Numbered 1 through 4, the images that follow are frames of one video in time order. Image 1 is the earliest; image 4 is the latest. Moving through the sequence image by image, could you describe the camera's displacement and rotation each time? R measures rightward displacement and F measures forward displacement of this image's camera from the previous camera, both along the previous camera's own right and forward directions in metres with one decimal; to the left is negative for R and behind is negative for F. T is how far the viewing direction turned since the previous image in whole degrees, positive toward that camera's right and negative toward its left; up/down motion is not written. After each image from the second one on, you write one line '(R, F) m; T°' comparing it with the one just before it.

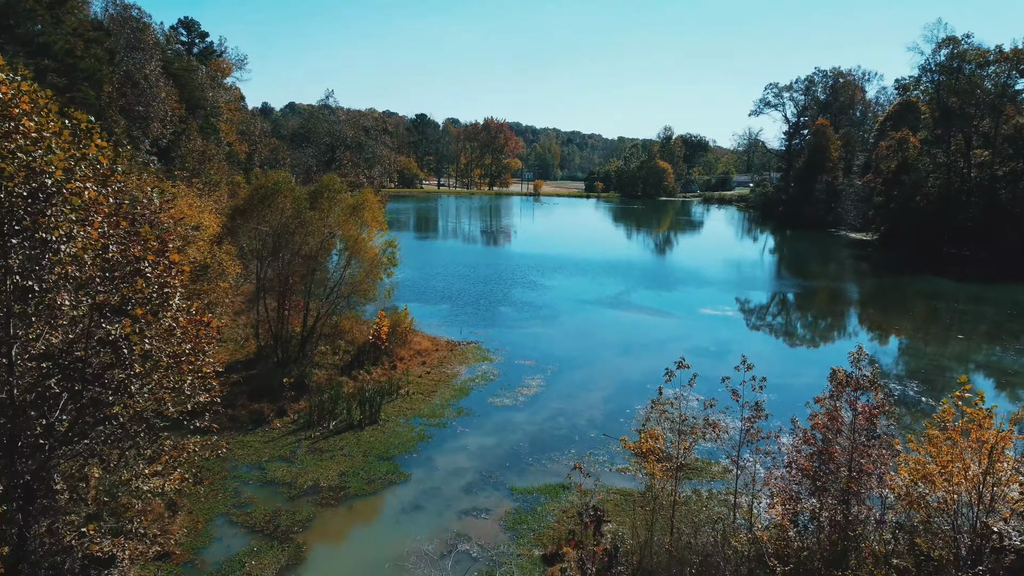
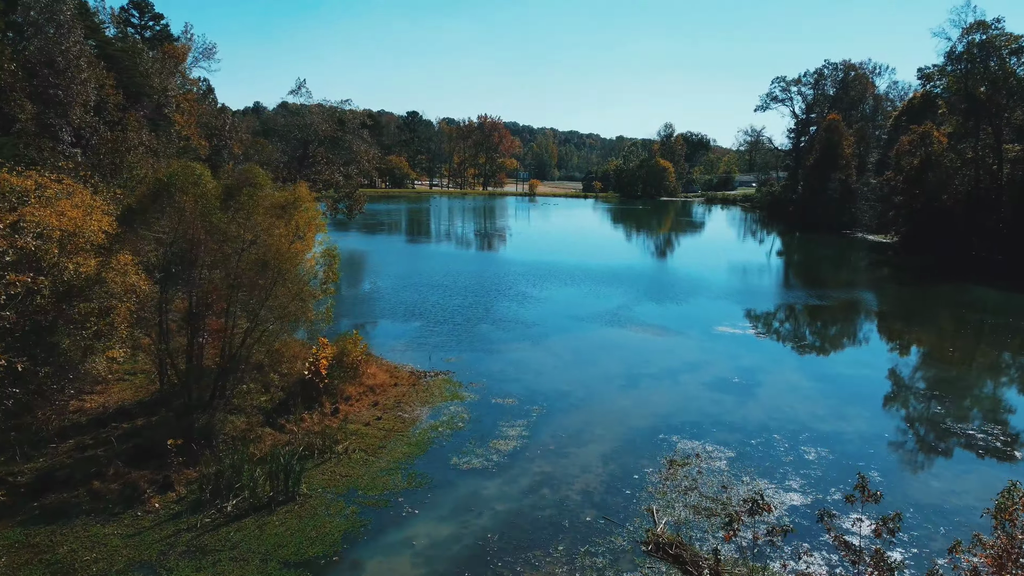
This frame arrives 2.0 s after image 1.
(+0.4, +3.7) m; 0°
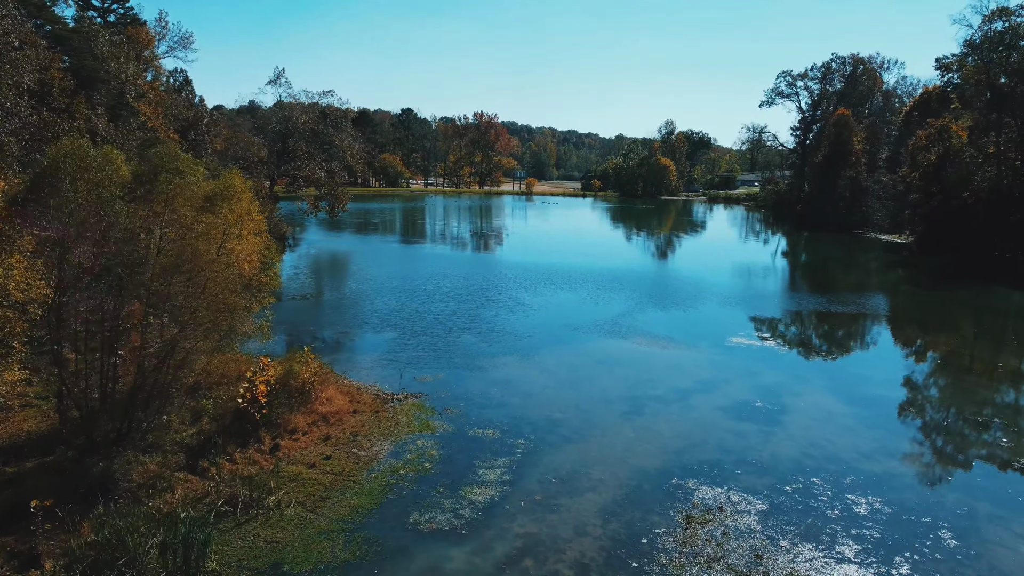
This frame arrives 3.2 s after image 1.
(+0.3, +2.4) m; 0°
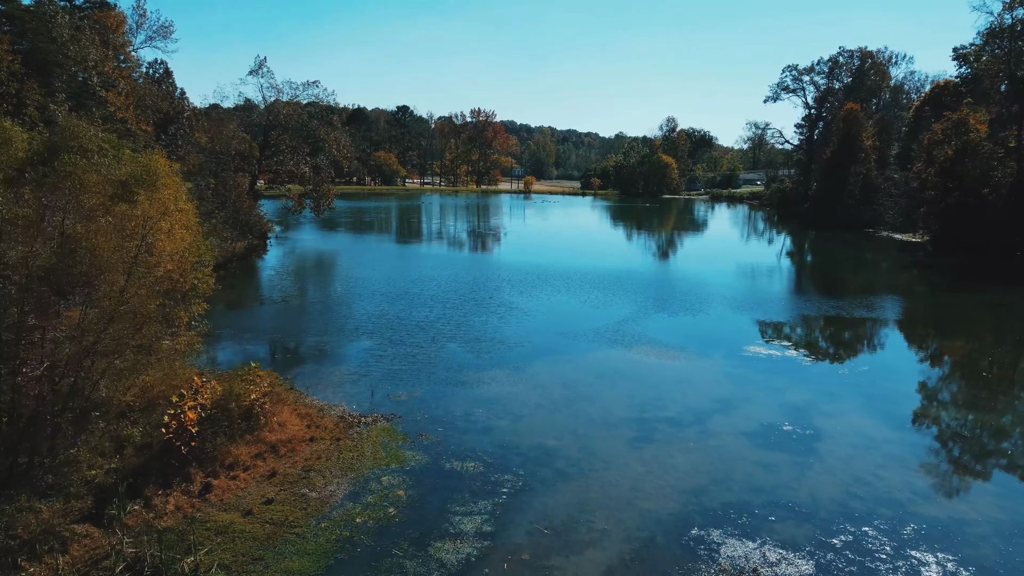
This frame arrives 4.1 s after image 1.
(+0.2, +2.0) m; 0°
